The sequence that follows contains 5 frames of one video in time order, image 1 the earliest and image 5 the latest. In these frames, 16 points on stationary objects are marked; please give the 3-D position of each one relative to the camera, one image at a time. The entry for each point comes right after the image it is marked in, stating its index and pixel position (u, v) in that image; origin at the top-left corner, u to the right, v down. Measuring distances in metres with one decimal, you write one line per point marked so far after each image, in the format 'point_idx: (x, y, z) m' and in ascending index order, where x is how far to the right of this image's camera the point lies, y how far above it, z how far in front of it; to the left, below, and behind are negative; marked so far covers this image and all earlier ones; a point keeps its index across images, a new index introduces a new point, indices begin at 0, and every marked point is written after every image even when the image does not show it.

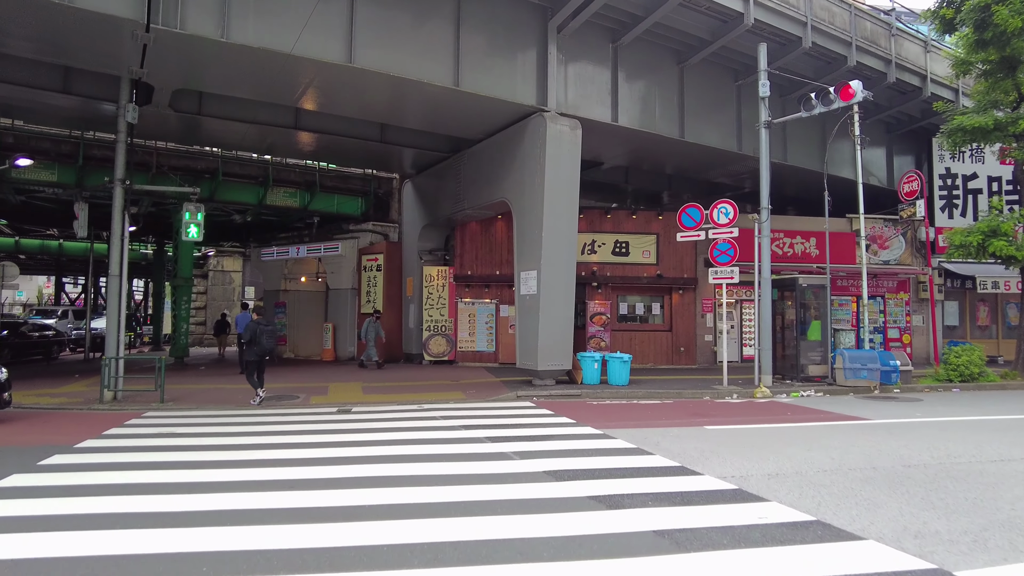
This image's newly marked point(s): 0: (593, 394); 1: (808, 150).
0: (+1.6, -2.1, +12.8) m
1: (+8.7, +4.1, +19.2) m
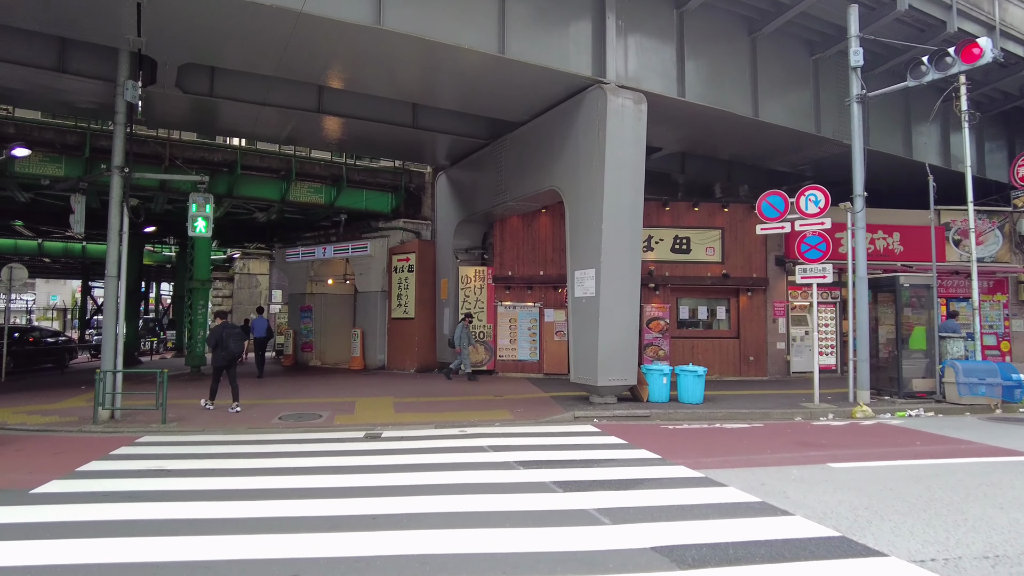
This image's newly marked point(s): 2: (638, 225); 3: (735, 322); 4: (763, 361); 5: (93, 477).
0: (+2.5, -2.1, +10.9) m
1: (+9.9, +4.0, +17.0) m
2: (+2.2, +1.1, +11.3) m
3: (+5.7, -0.9, +16.8) m
4: (+6.3, -1.9, +16.6) m
5: (-4.4, -2.0, +7.0) m
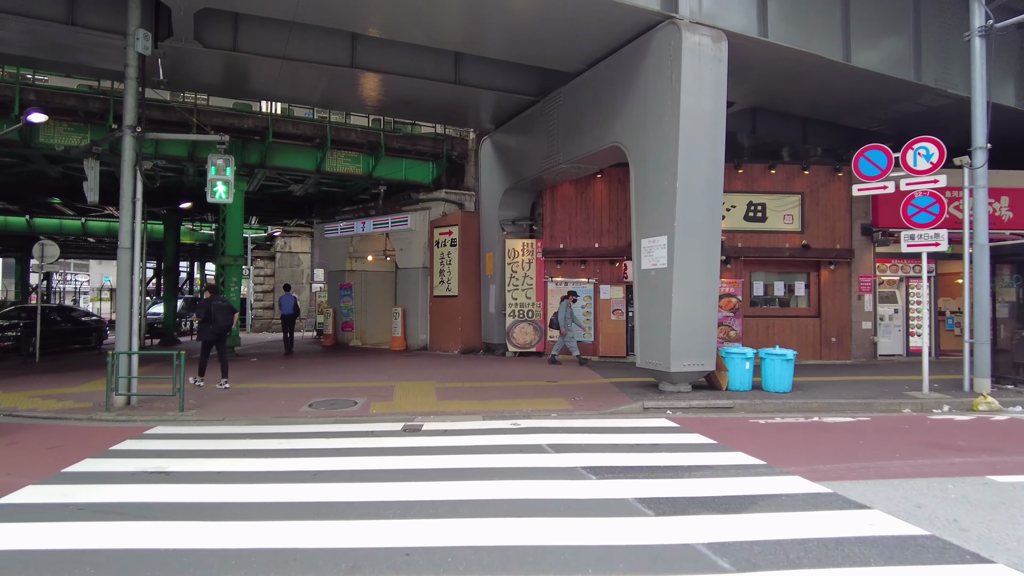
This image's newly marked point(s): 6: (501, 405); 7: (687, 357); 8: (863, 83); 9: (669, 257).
0: (+3.3, -1.7, +9.3) m
1: (+11.1, +4.7, +14.8) m
2: (+3.0, +1.5, +9.7) m
3: (+6.9, -0.2, +15.0) m
4: (+7.5, -1.2, +14.8) m
5: (-3.8, -1.7, +5.9) m
6: (-0.2, -1.7, +9.4) m
7: (+2.6, -1.0, +9.7) m
8: (+7.2, +4.2, +13.6) m
9: (+2.3, +0.5, +9.6) m
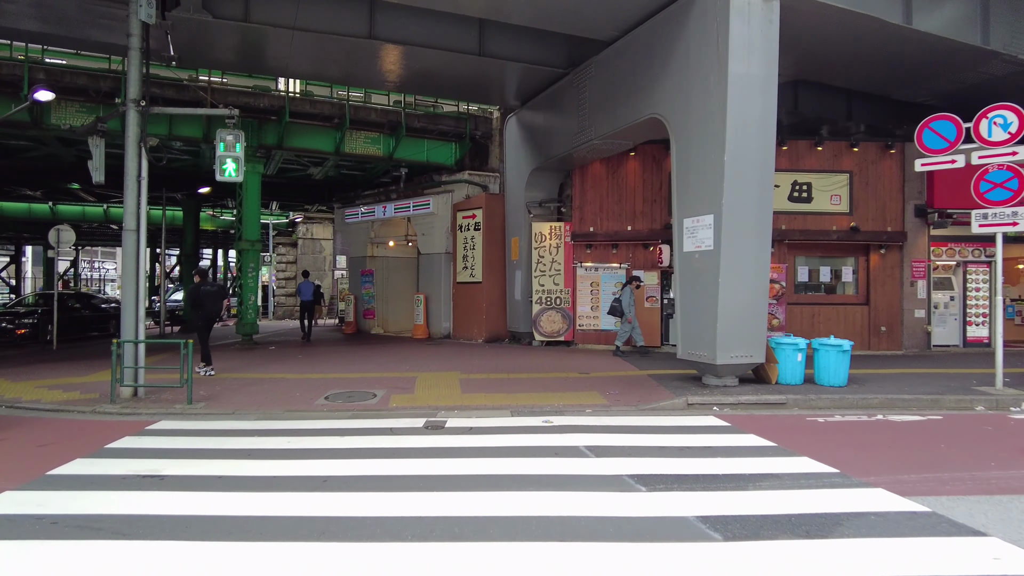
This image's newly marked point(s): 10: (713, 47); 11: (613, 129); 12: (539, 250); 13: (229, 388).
0: (+3.7, -1.5, +8.4) m
1: (+11.6, +5.0, +13.5) m
2: (+3.5, +1.7, +8.8) m
3: (+7.5, +0.1, +14.0) m
4: (+8.1, -0.9, +13.8) m
5: (-3.6, -1.5, +5.3) m
6: (+0.2, -1.5, +8.6) m
7: (+3.0, -0.8, +8.9) m
8: (+7.8, +4.5, +12.5) m
9: (+2.7, +0.7, +8.8) m
10: (+2.7, +3.3, +8.9) m
11: (+1.8, +2.8, +11.5) m
12: (+0.6, +0.9, +14.6) m
13: (-4.2, -1.5, +9.8) m
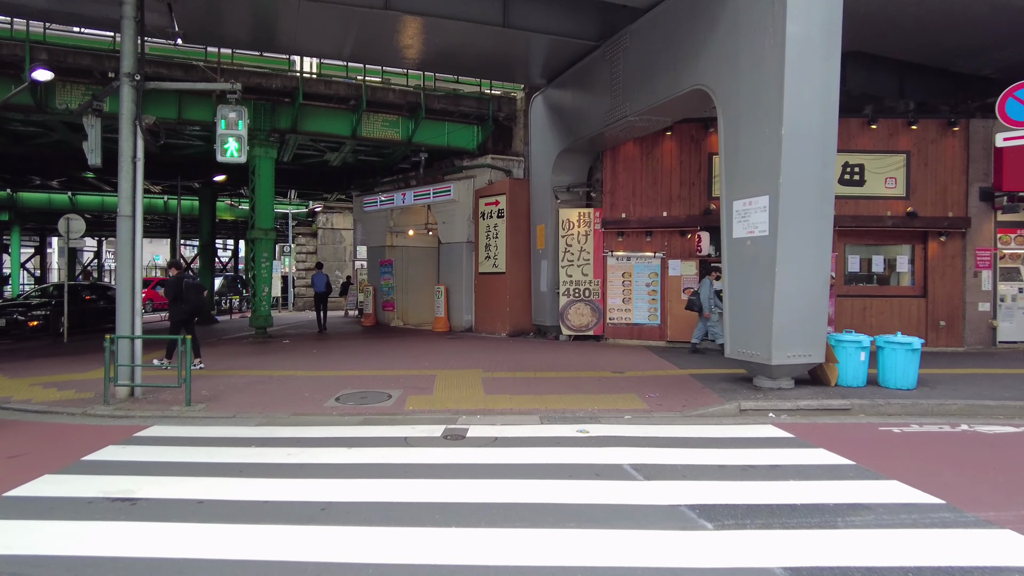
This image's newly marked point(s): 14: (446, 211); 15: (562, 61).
0: (+4.1, -1.4, +7.5) m
1: (+12.1, +5.2, +12.2) m
2: (+3.8, +1.8, +7.8) m
3: (+8.0, +0.2, +12.8) m
4: (+8.6, -0.8, +12.7) m
5: (-3.3, -1.5, +4.5) m
6: (+0.6, -1.4, +7.8) m
7: (+3.3, -0.7, +7.9) m
8: (+8.2, +4.7, +11.3) m
9: (+3.1, +0.8, +7.8) m
10: (+3.0, +3.4, +7.8) m
11: (+2.2, +2.9, +10.5) m
12: (+1.2, +1.0, +13.7) m
13: (-3.8, -1.4, +9.0) m
14: (-1.8, +2.0, +17.1) m
15: (+1.0, +4.5, +13.1) m
